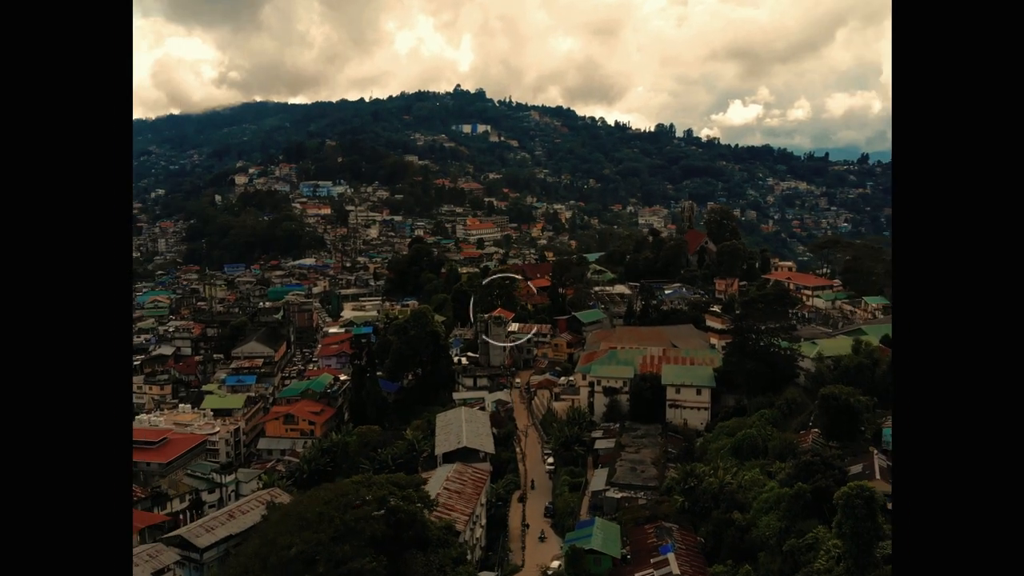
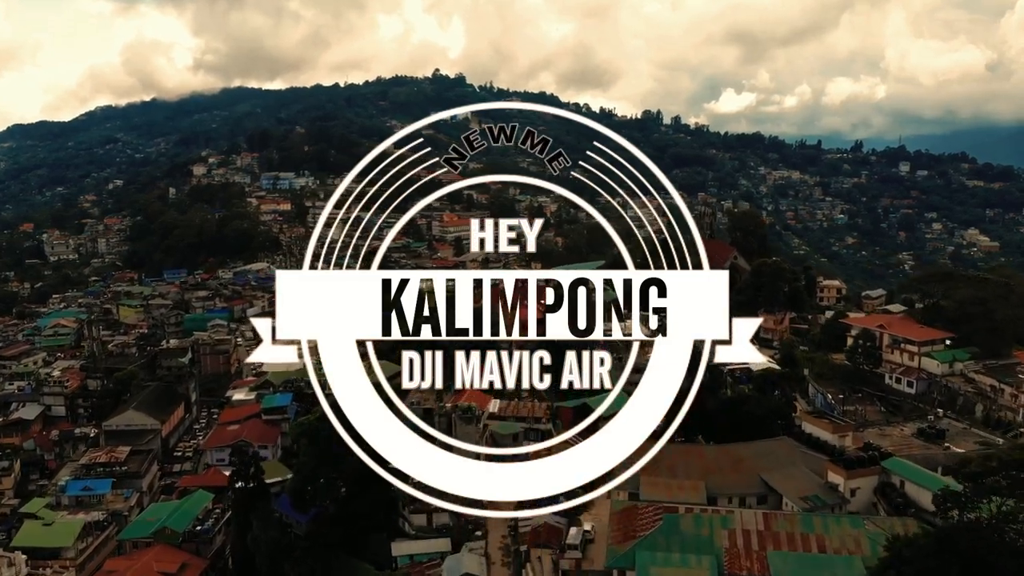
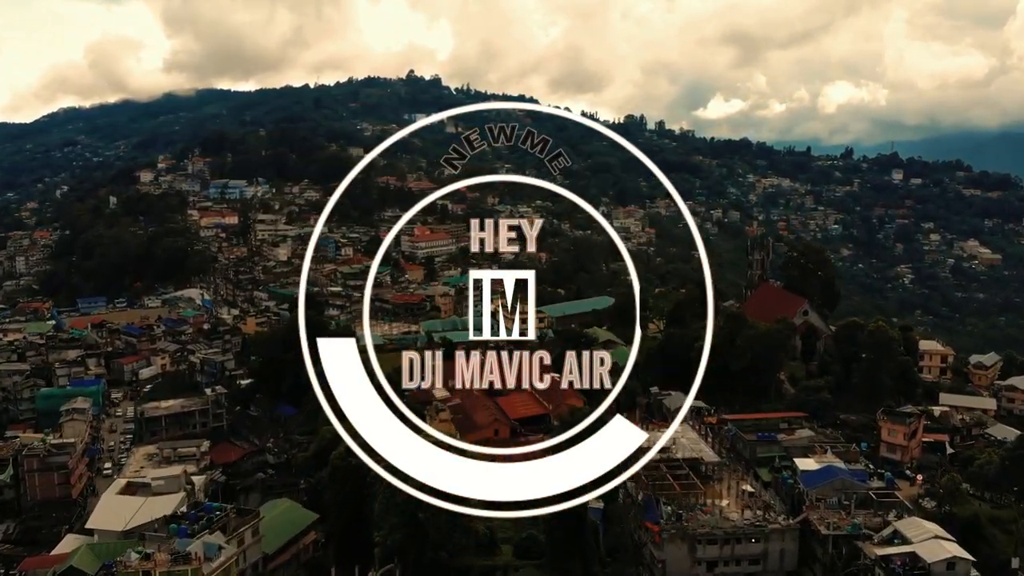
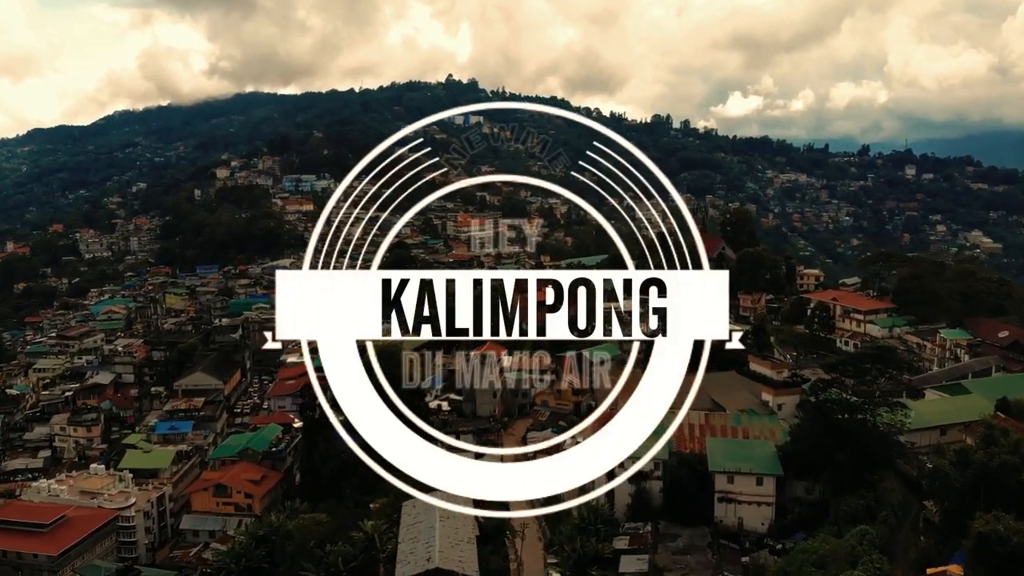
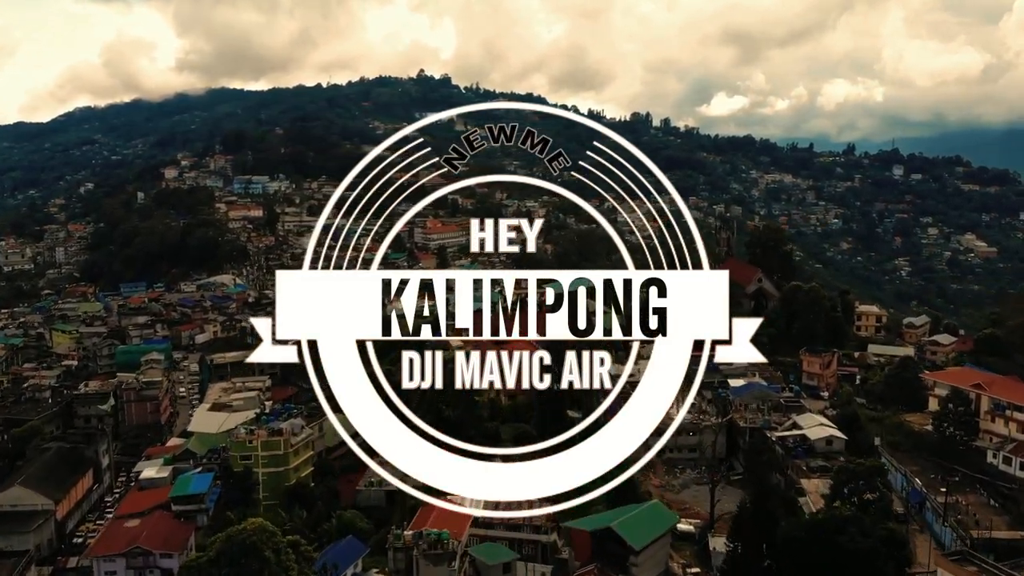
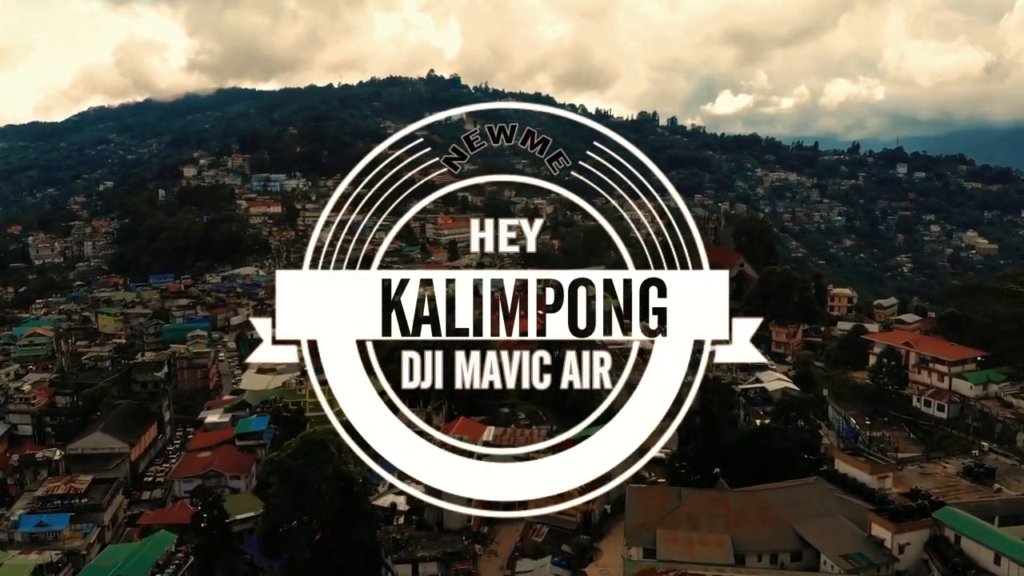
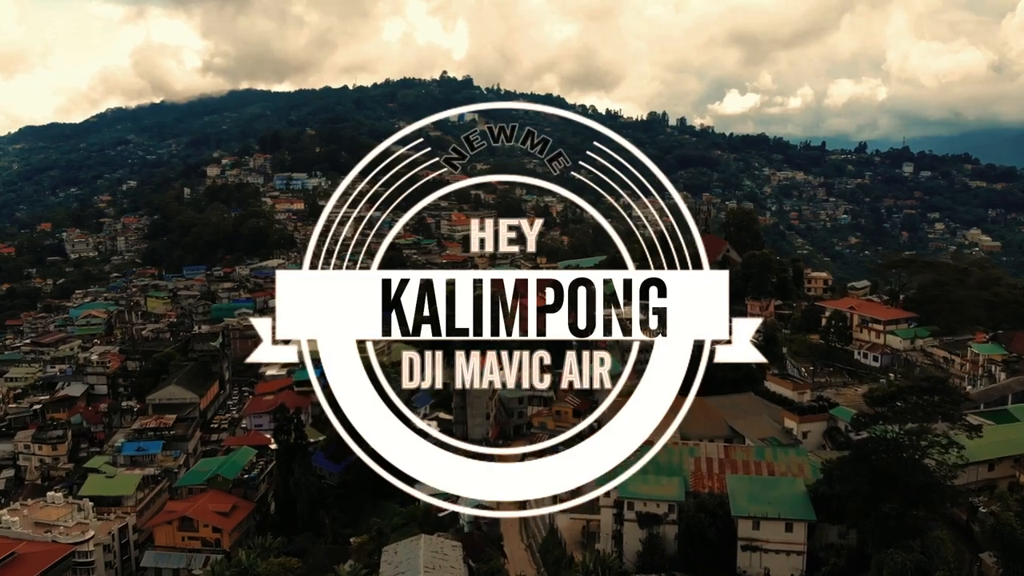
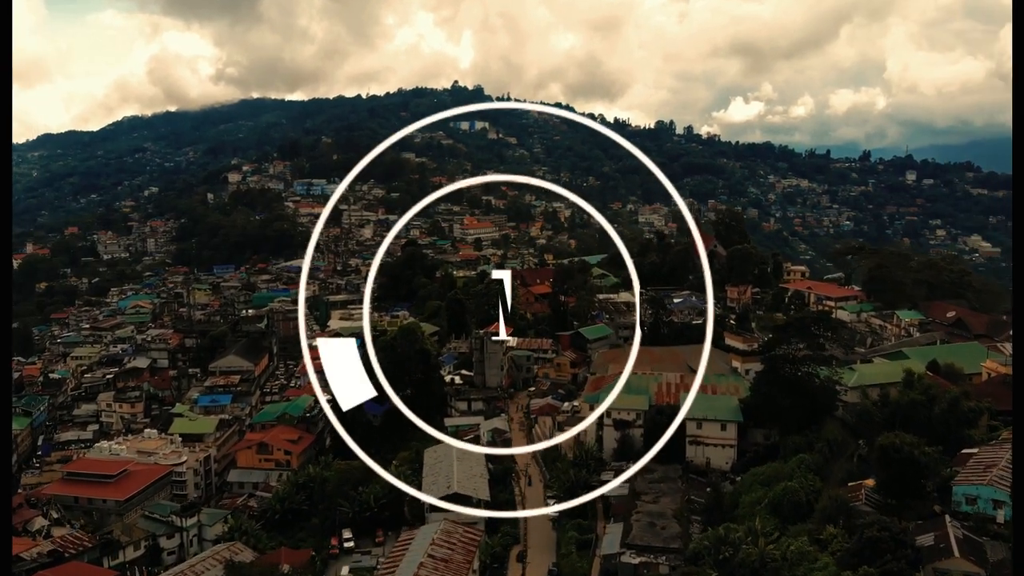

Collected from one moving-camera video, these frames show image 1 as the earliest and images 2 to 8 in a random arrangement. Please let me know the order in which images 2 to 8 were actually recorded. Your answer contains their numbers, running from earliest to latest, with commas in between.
8, 4, 7, 2, 6, 5, 3
